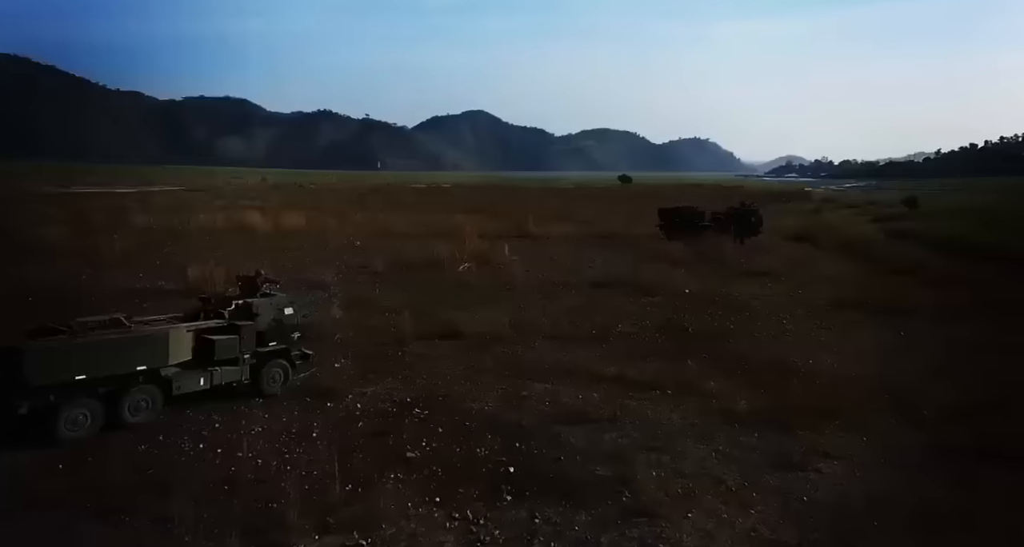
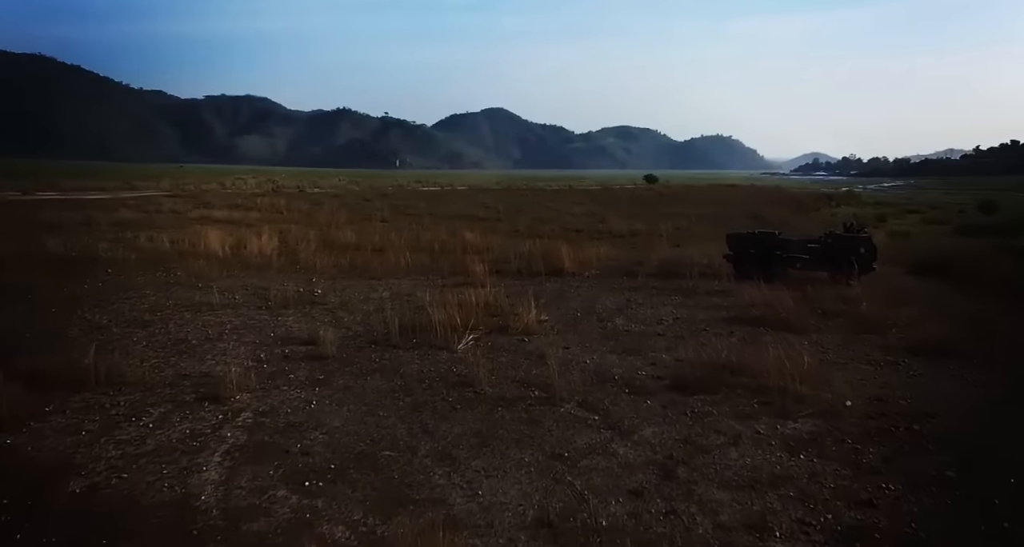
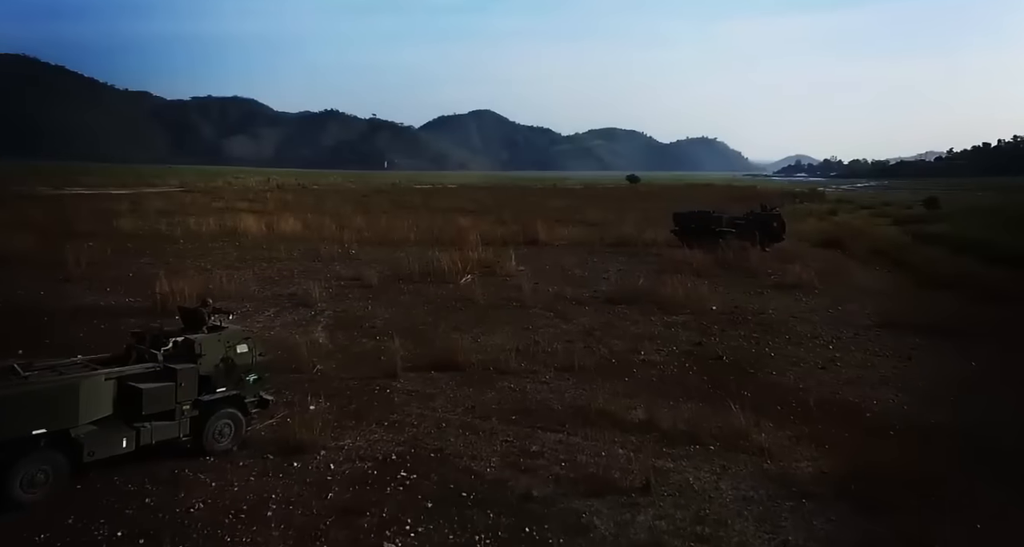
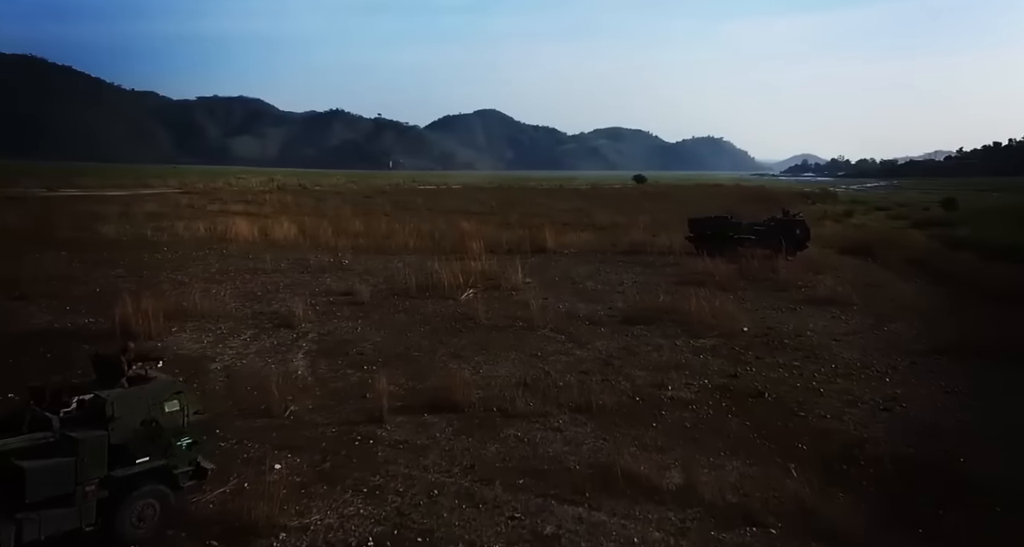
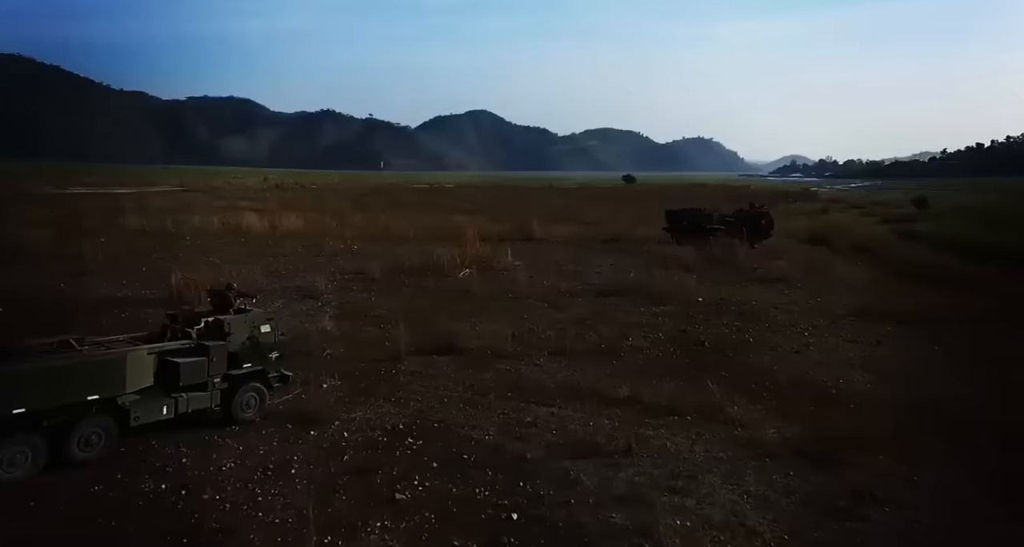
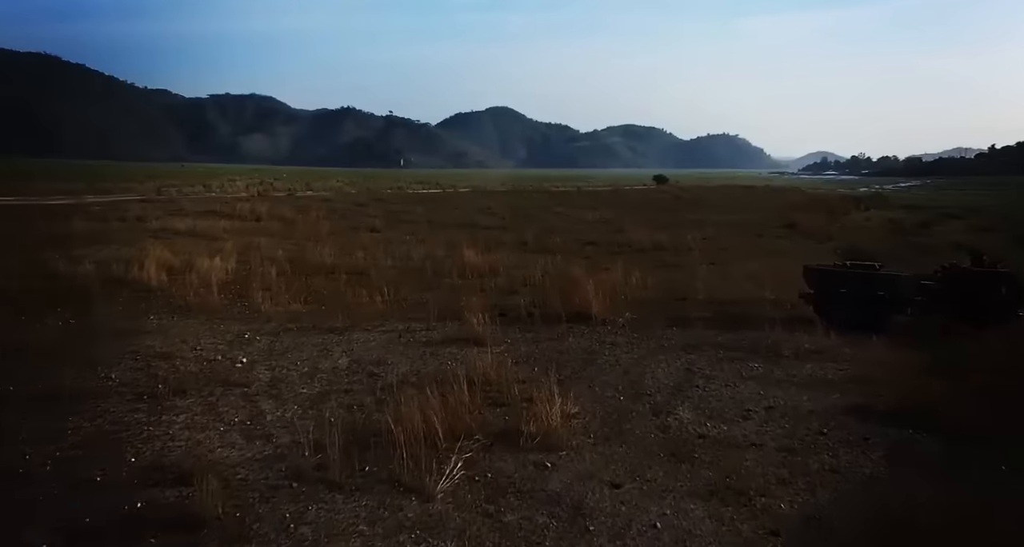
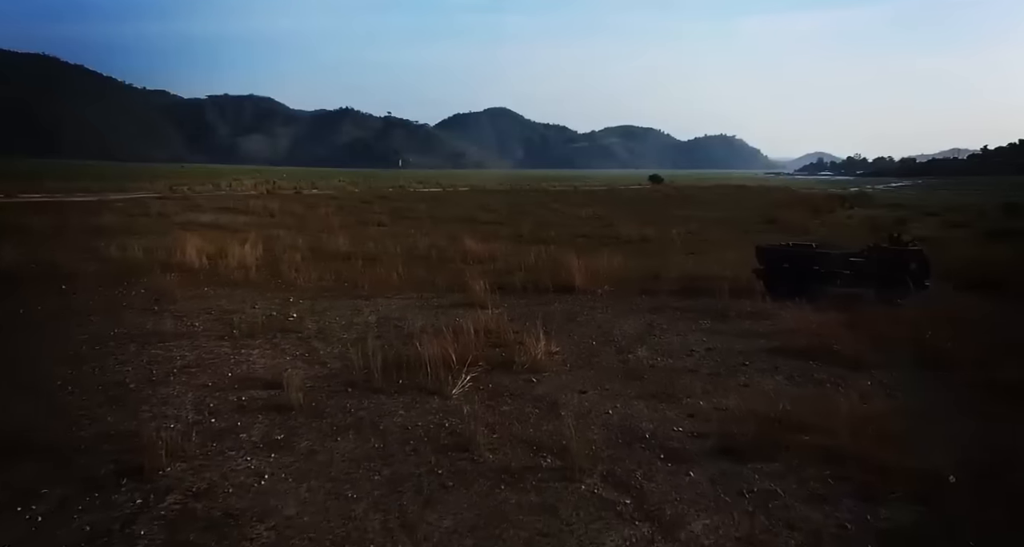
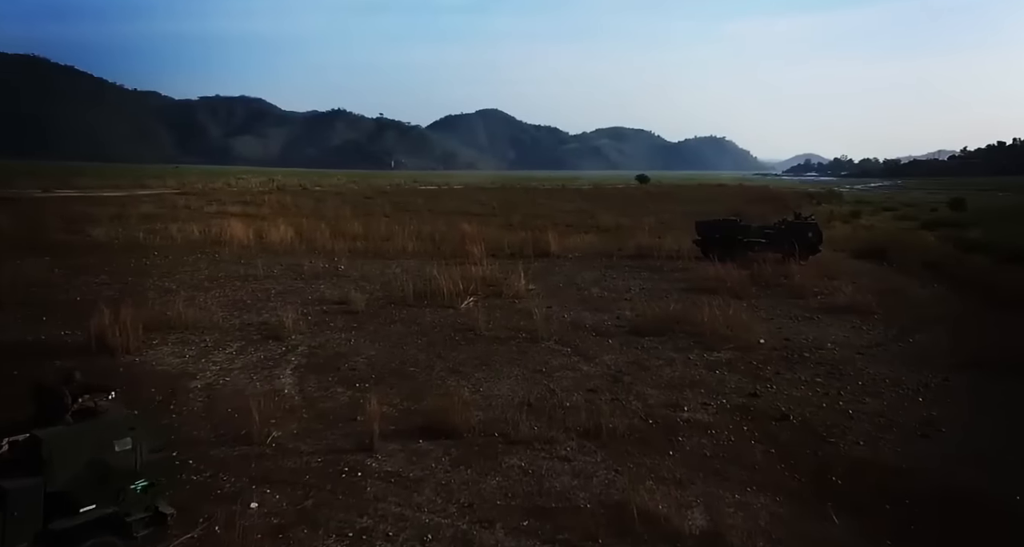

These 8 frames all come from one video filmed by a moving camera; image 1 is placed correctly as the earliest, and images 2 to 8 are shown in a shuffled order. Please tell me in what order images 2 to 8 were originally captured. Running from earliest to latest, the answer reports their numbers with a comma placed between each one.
5, 3, 4, 8, 2, 7, 6
